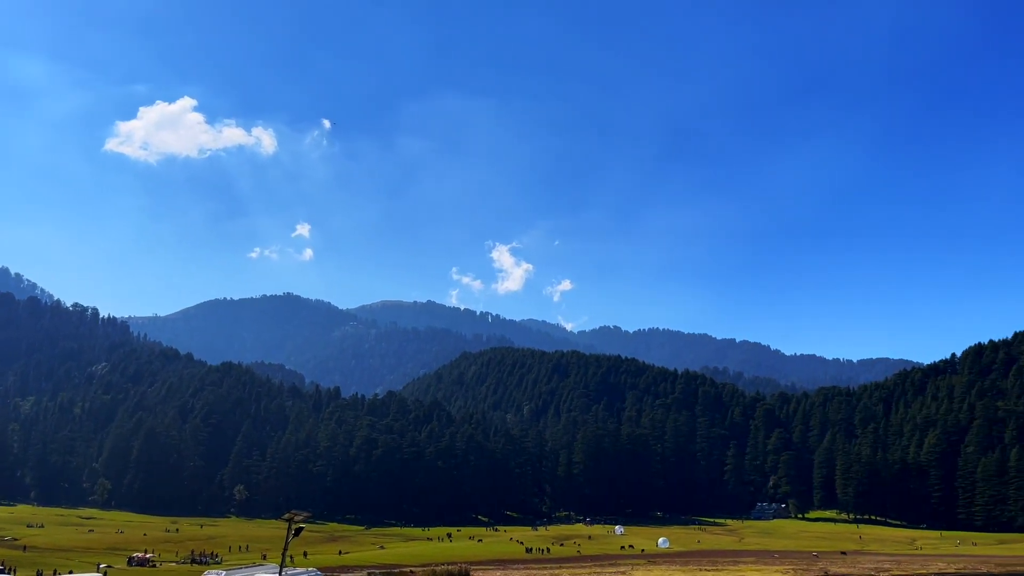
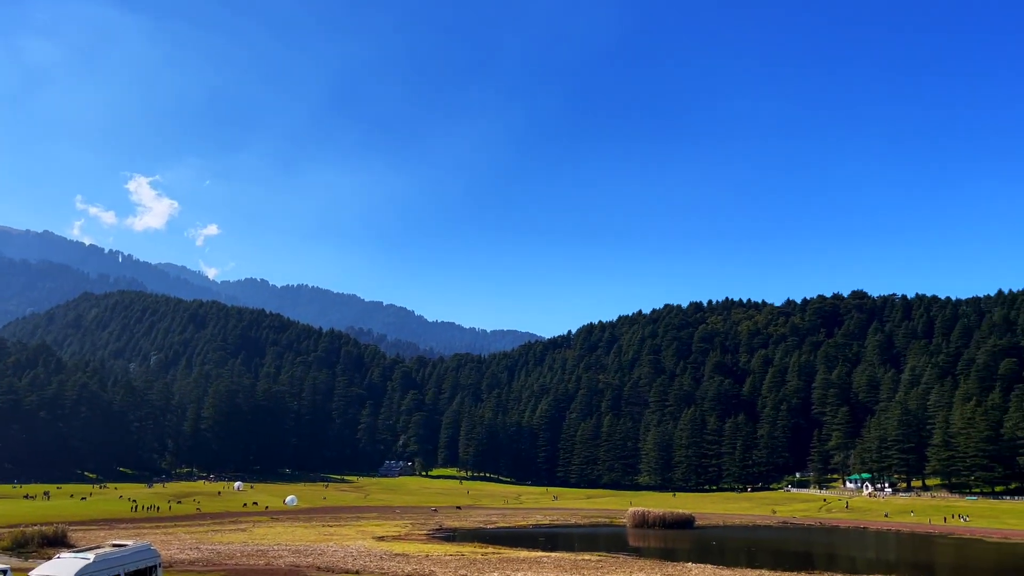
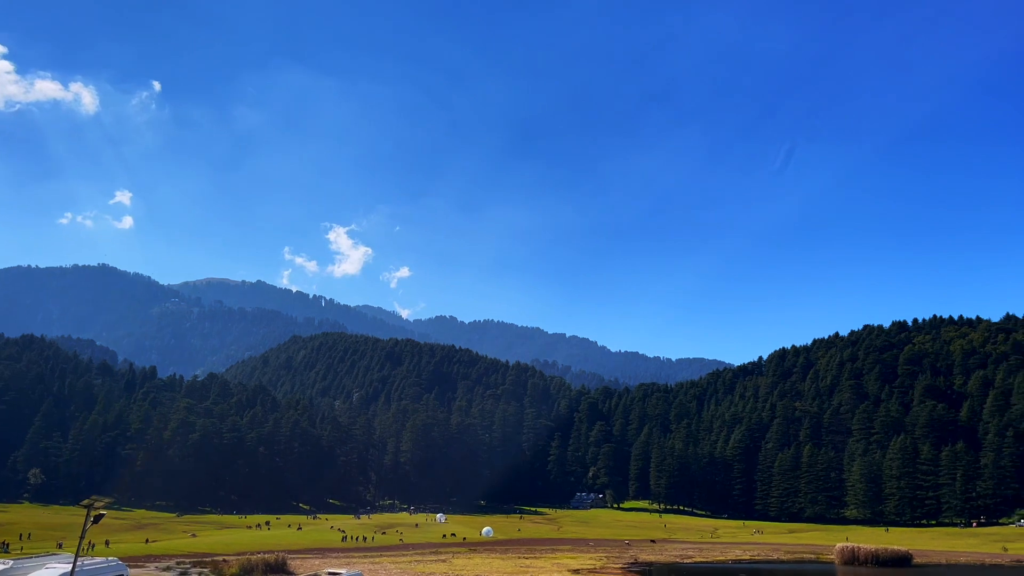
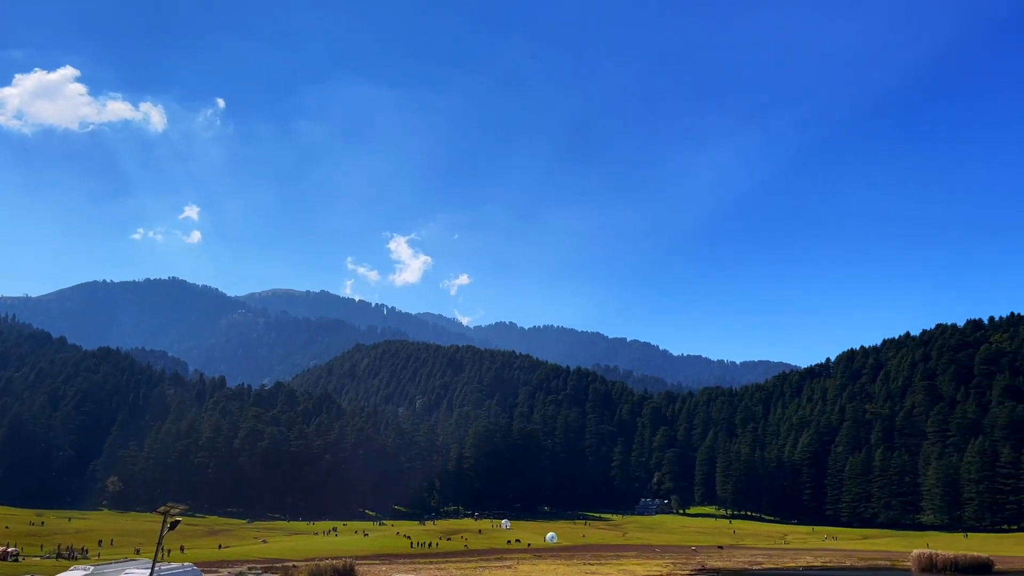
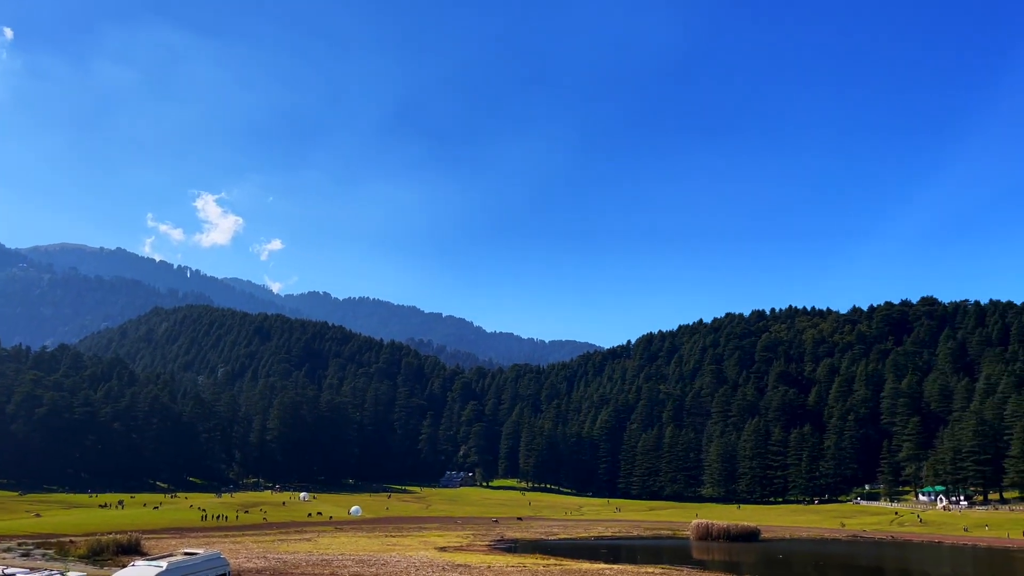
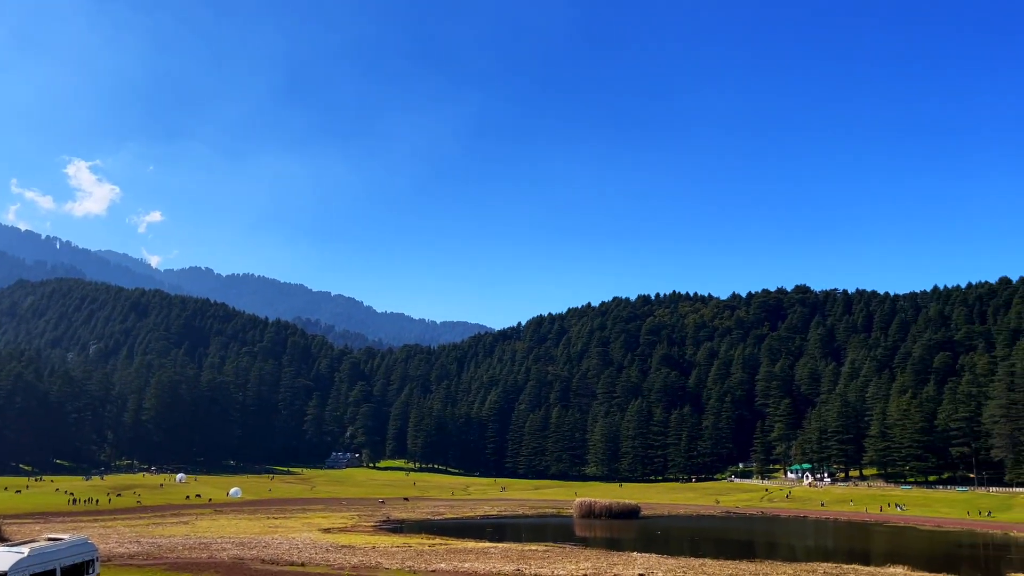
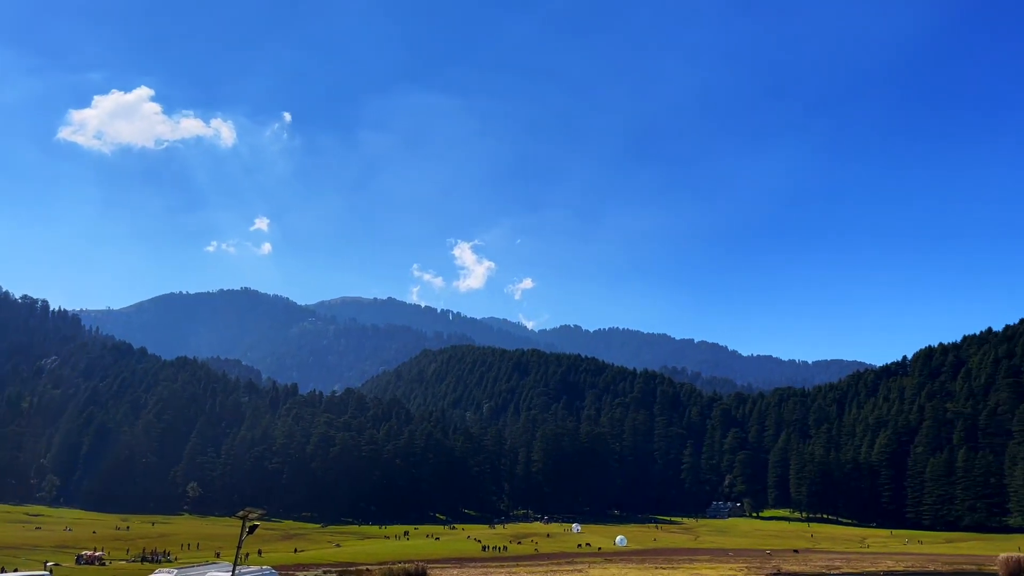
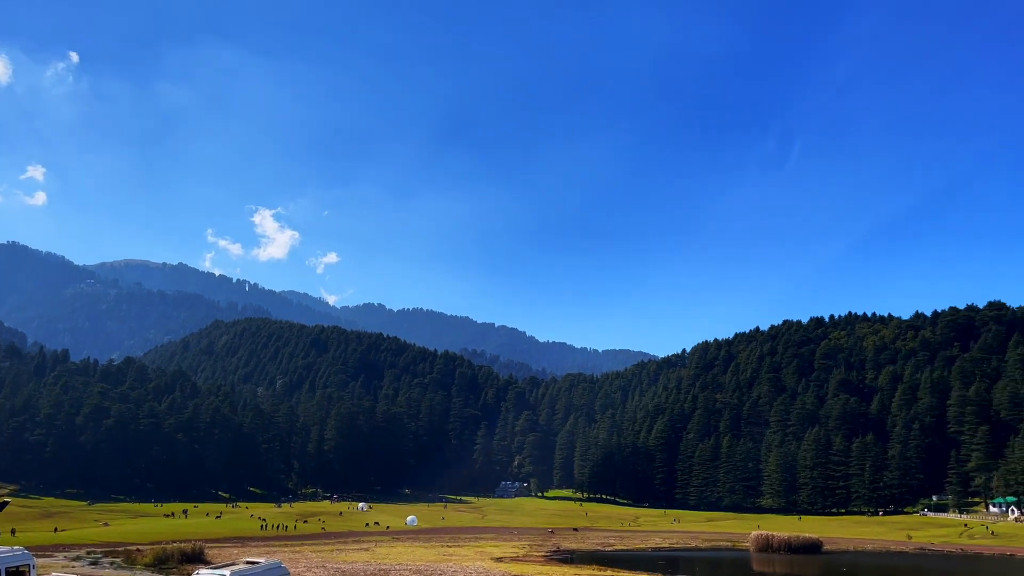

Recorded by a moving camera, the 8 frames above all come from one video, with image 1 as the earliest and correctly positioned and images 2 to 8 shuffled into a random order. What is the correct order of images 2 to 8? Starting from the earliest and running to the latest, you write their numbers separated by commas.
7, 4, 3, 8, 5, 2, 6
